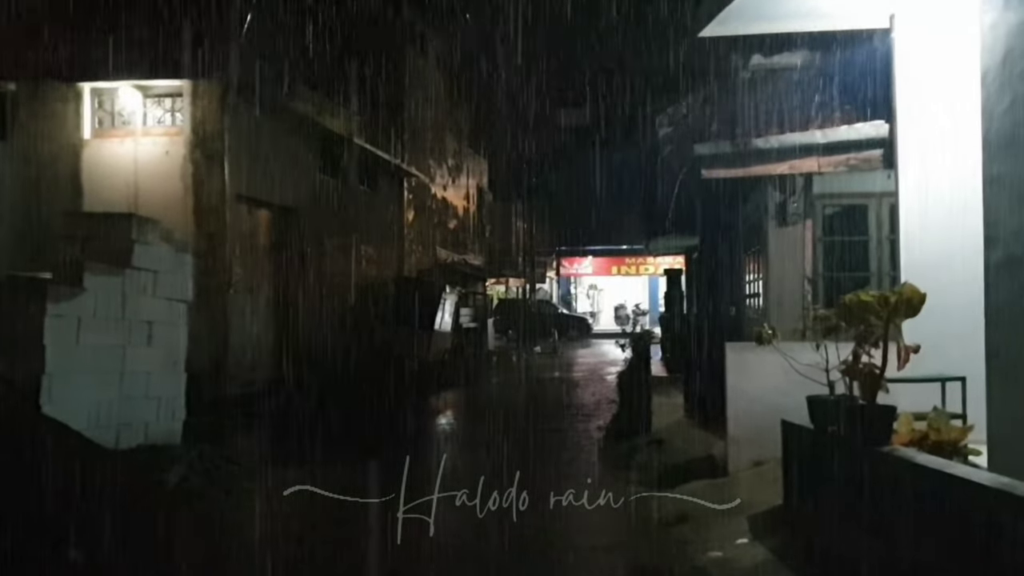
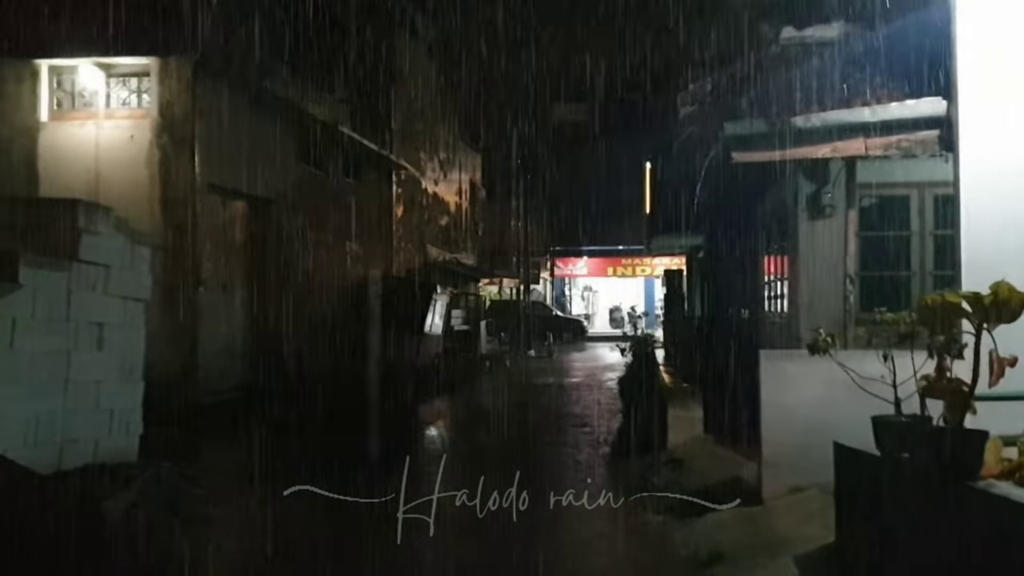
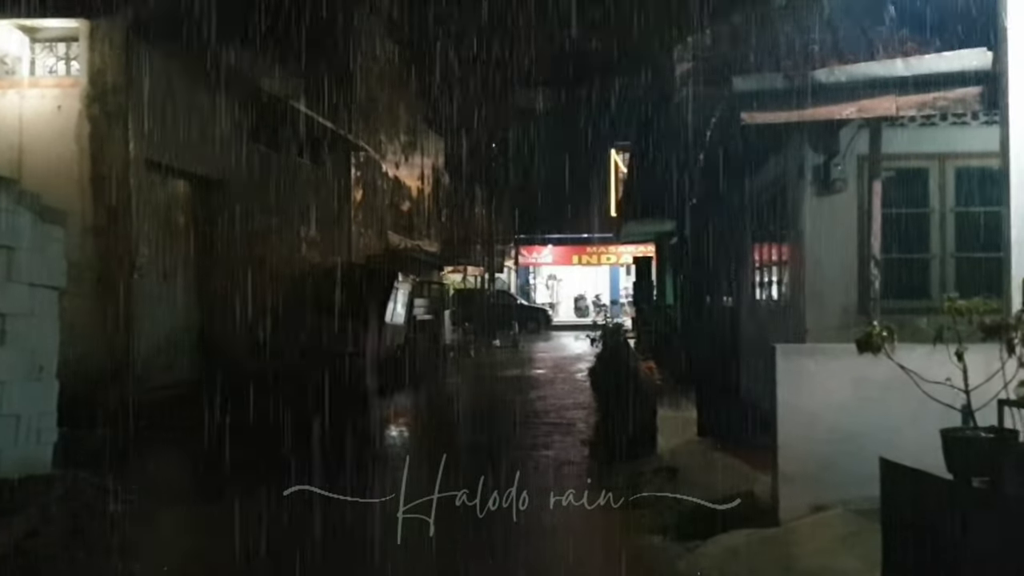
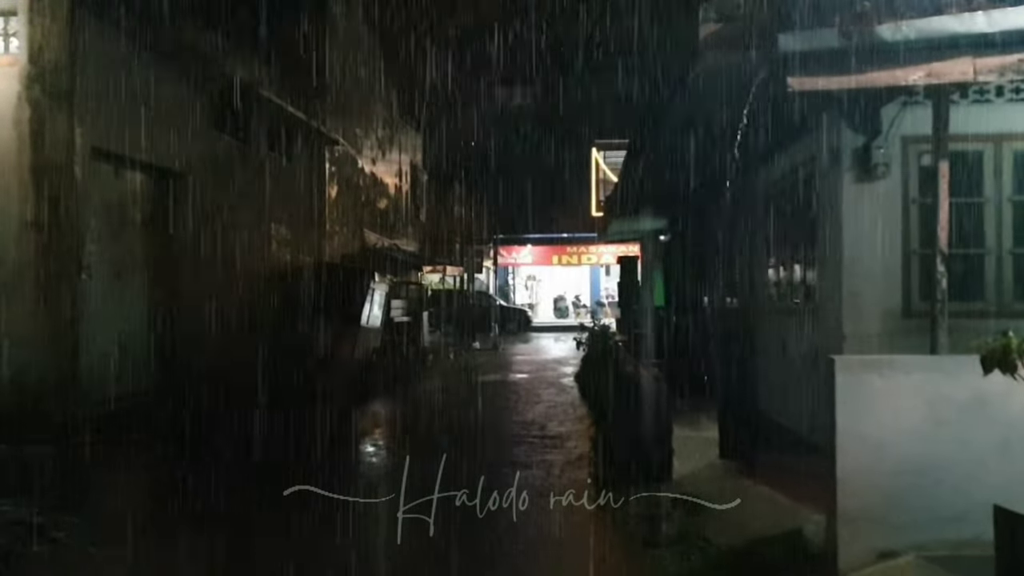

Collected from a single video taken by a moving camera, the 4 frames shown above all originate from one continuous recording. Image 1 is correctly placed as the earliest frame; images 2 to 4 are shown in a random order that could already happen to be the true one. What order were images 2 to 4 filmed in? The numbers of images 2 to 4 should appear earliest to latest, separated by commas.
2, 3, 4
